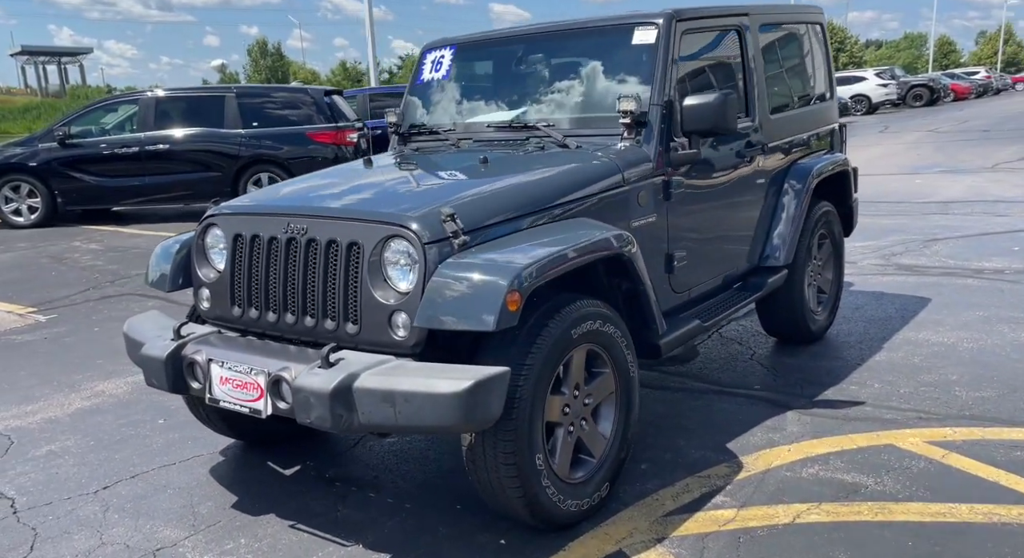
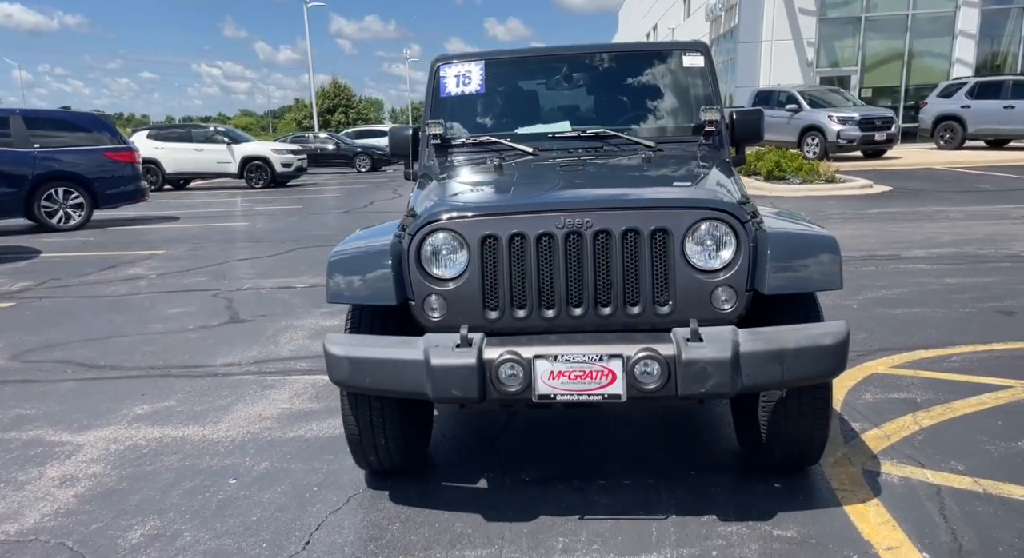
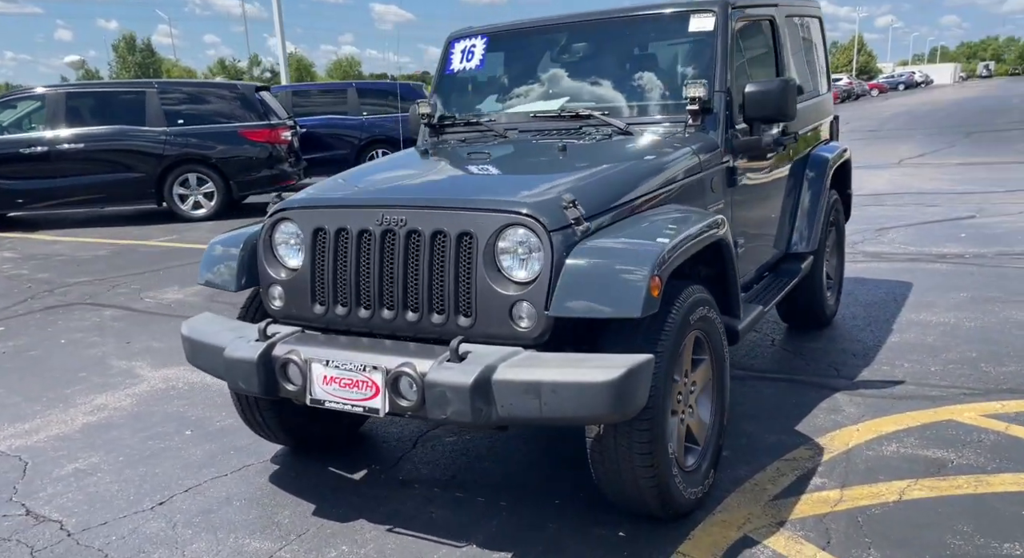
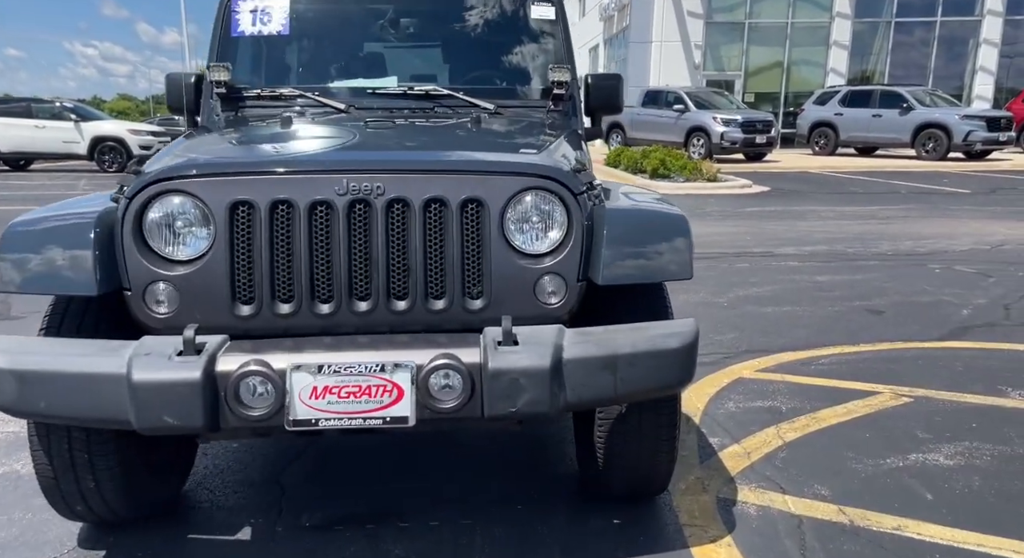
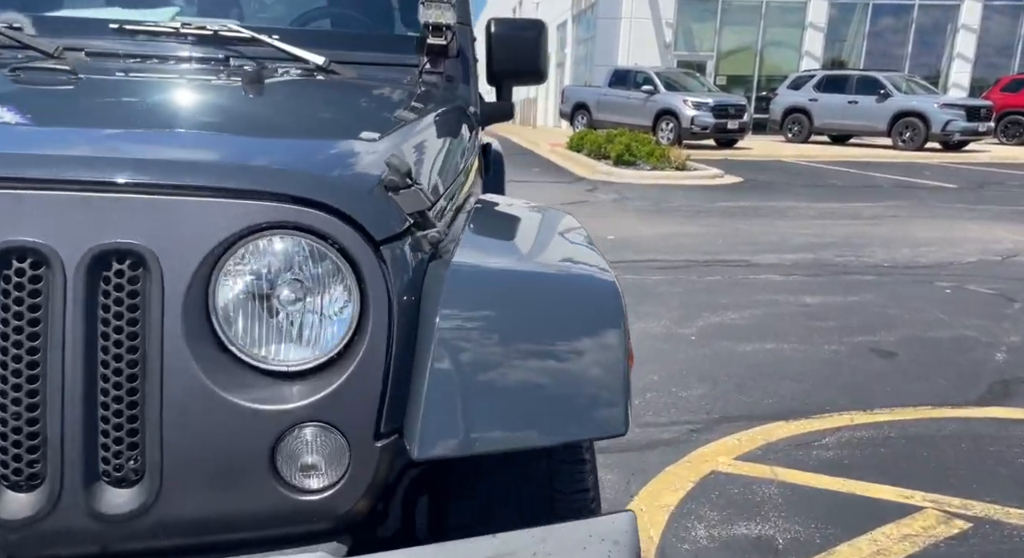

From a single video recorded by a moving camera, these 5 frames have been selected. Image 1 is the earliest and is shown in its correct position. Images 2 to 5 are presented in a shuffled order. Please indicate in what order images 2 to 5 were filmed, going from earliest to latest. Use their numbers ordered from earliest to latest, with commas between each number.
3, 2, 4, 5
